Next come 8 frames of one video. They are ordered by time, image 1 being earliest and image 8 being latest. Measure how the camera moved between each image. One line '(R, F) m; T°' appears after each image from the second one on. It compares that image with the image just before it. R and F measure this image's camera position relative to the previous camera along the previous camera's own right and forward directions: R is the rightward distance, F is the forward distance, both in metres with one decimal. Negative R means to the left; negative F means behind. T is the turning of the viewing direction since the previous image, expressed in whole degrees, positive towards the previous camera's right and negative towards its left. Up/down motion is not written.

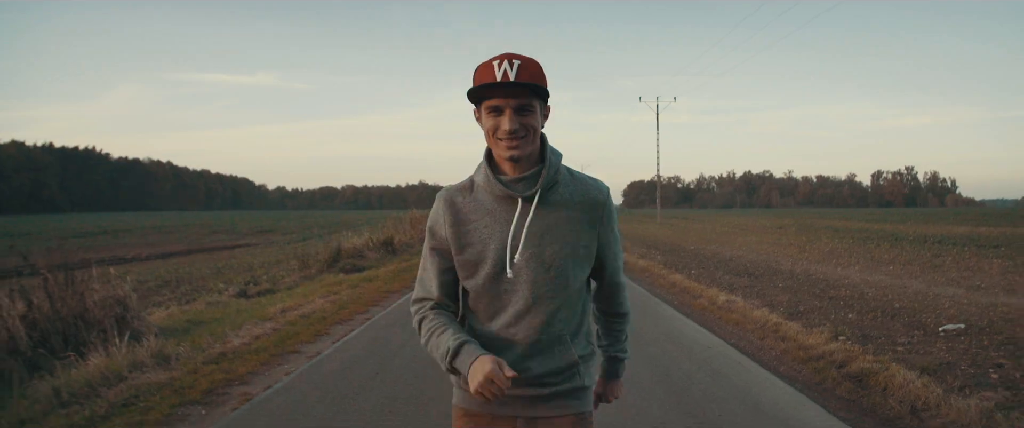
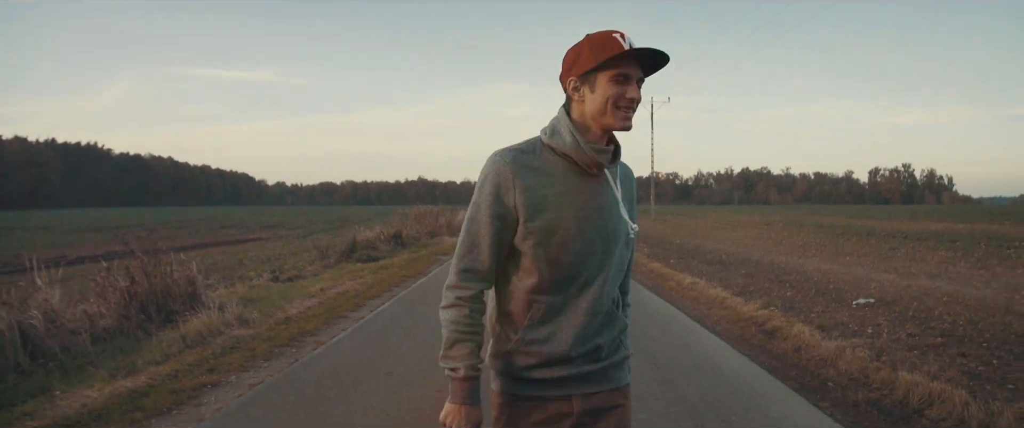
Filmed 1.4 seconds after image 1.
(0.0, -2.3) m; 0°
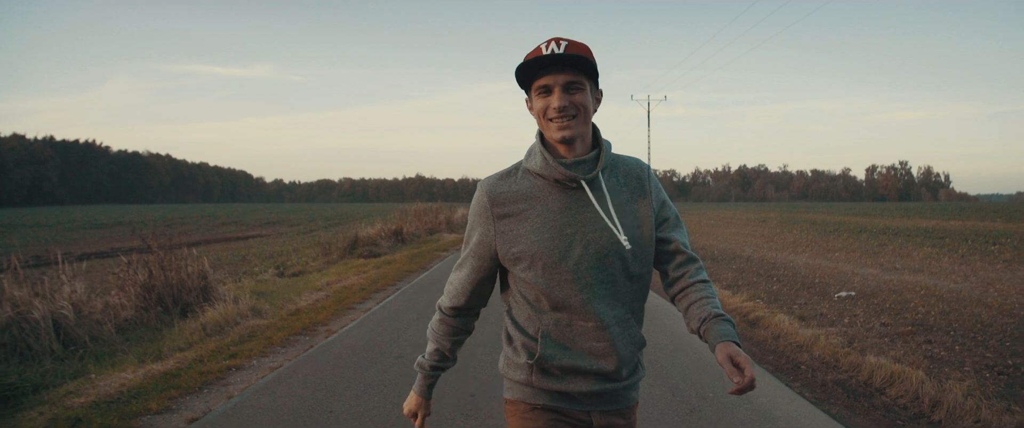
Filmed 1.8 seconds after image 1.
(0.0, -0.6) m; 0°
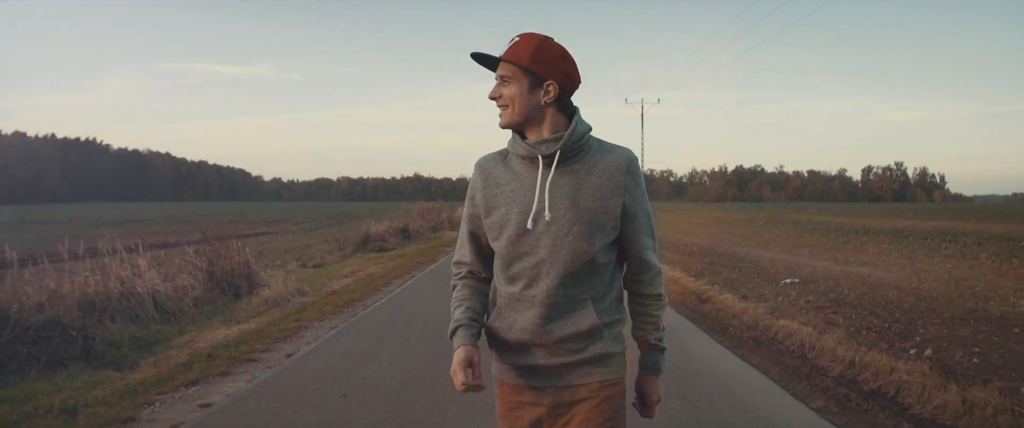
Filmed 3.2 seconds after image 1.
(0.0, -2.3) m; 0°
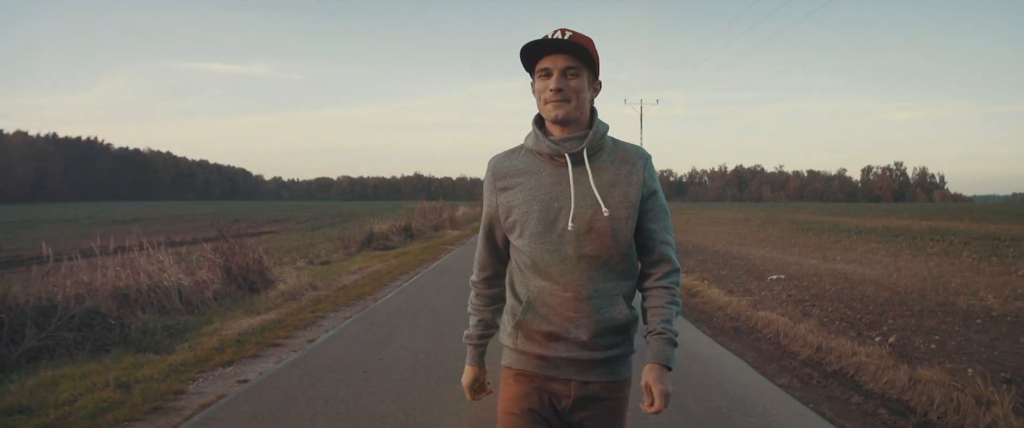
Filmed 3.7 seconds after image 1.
(0.0, -0.8) m; 0°
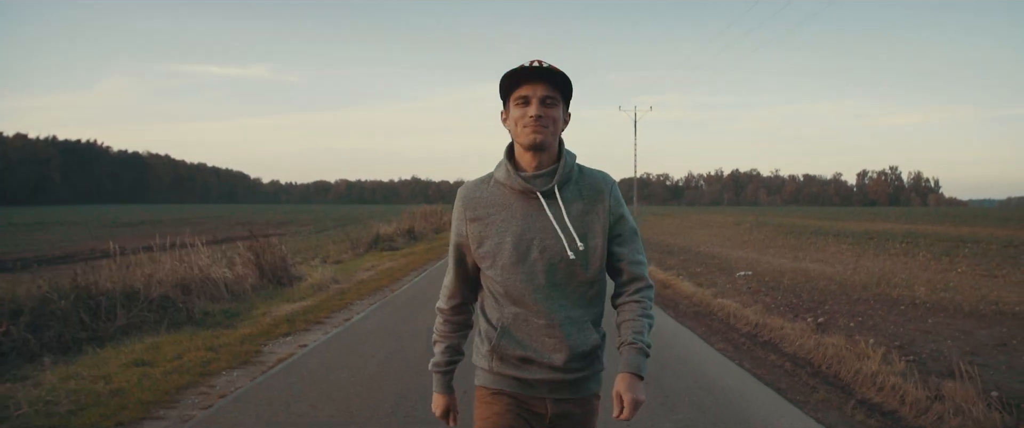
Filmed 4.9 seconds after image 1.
(0.0, -1.9) m; 0°
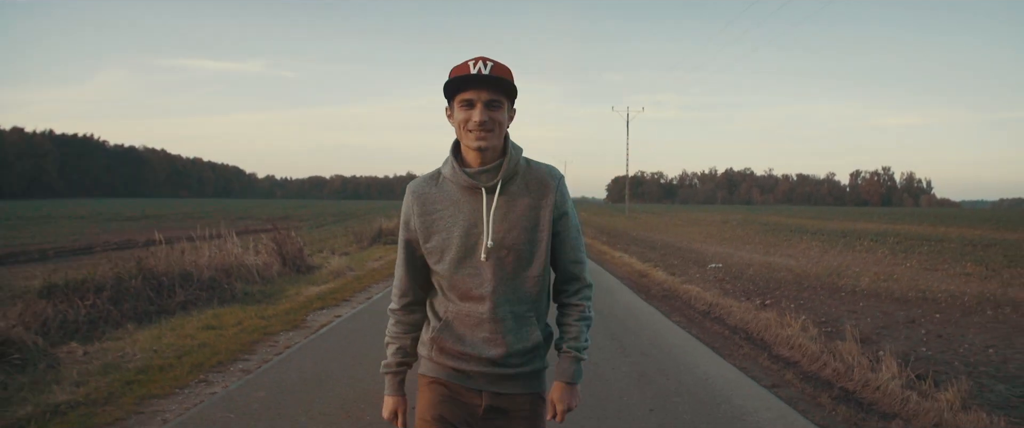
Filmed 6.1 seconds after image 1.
(0.0, -1.9) m; 0°
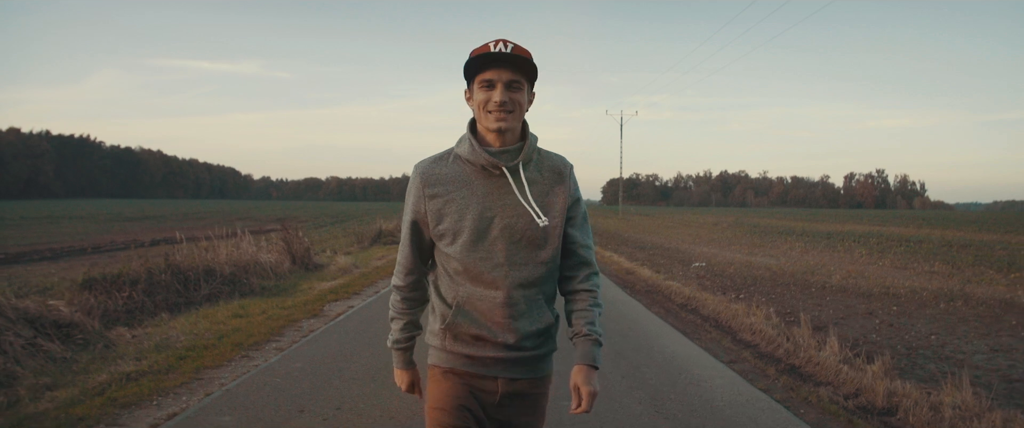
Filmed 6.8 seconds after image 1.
(0.0, -1.1) m; 0°
